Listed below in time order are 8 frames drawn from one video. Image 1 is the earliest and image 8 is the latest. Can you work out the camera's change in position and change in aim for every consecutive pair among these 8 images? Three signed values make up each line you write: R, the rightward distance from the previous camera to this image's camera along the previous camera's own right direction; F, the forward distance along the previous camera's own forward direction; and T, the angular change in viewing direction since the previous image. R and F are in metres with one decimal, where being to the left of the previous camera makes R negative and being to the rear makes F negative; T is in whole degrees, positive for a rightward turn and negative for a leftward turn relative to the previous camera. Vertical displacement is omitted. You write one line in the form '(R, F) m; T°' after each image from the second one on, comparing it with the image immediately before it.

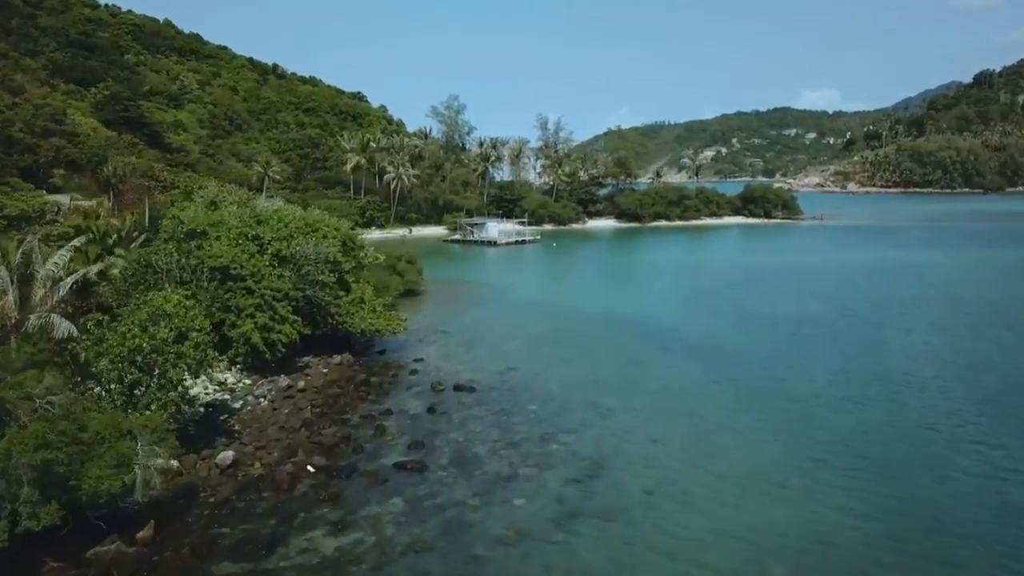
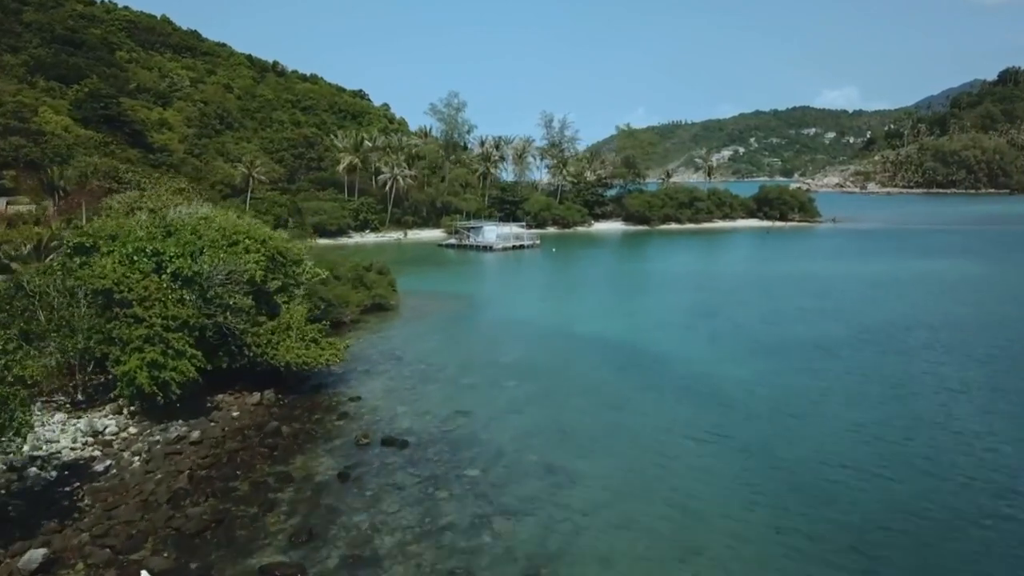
(+2.1, +5.3) m; -1°
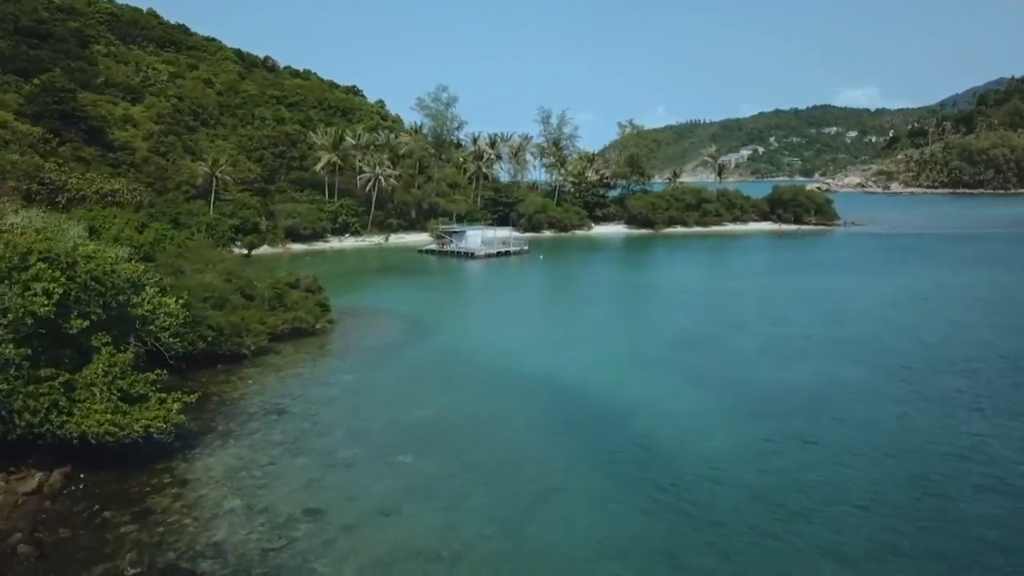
(+3.4, +7.7) m; -1°
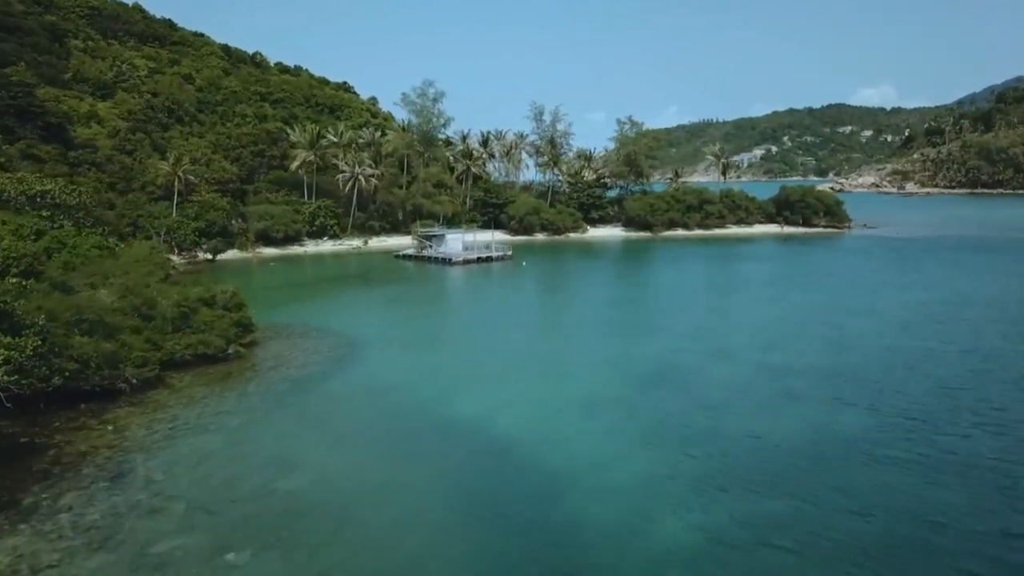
(+2.8, +5.7) m; -1°
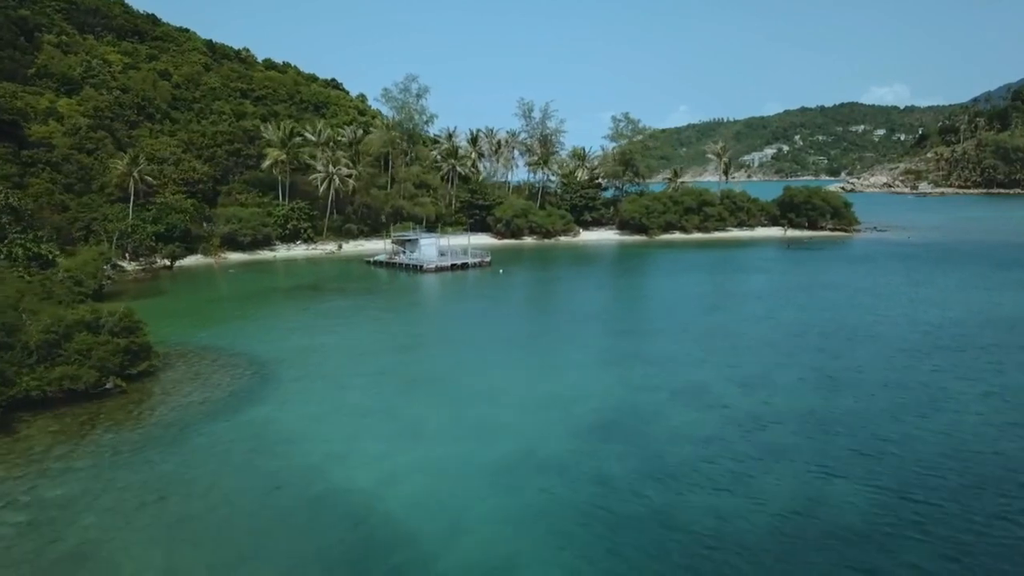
(+2.8, +5.4) m; -1°
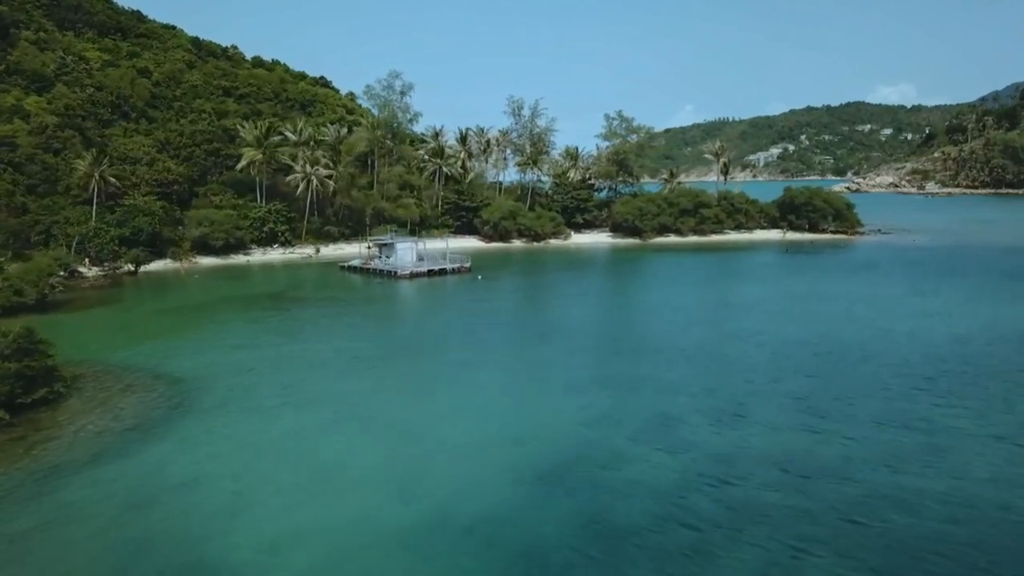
(+2.0, +3.7) m; 0°
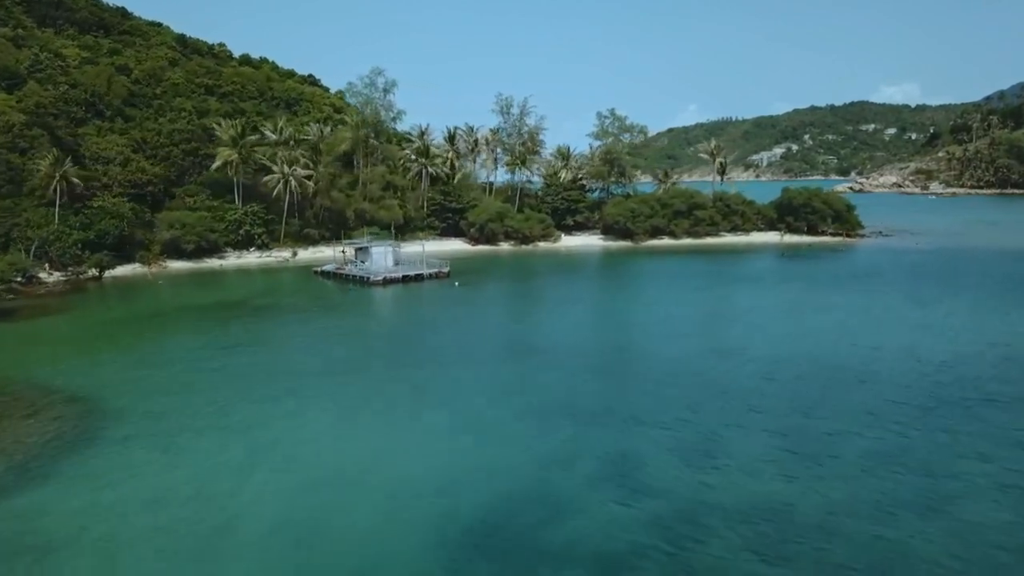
(+1.8, +3.1) m; 0°
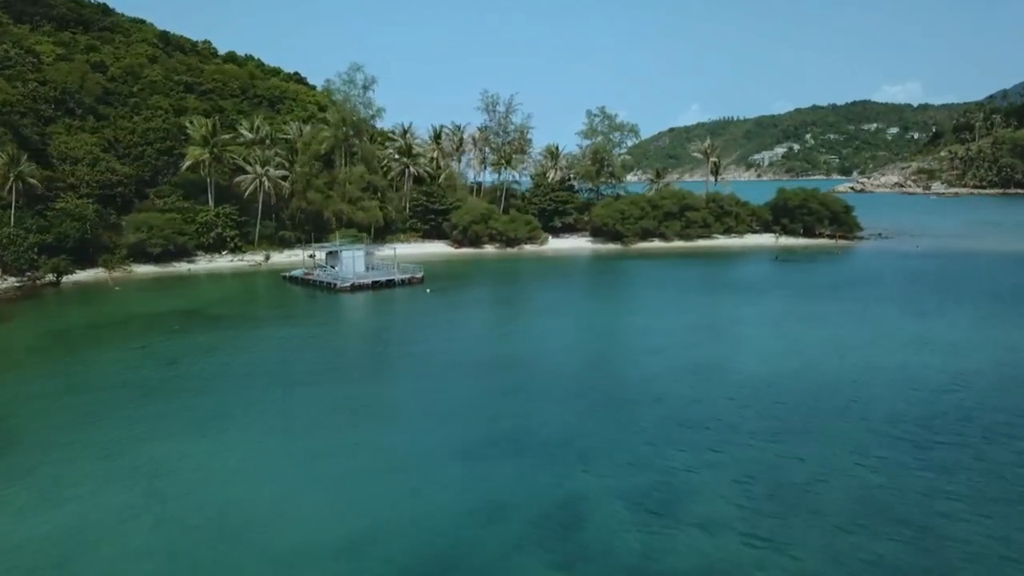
(+1.9, +3.1) m; 0°
